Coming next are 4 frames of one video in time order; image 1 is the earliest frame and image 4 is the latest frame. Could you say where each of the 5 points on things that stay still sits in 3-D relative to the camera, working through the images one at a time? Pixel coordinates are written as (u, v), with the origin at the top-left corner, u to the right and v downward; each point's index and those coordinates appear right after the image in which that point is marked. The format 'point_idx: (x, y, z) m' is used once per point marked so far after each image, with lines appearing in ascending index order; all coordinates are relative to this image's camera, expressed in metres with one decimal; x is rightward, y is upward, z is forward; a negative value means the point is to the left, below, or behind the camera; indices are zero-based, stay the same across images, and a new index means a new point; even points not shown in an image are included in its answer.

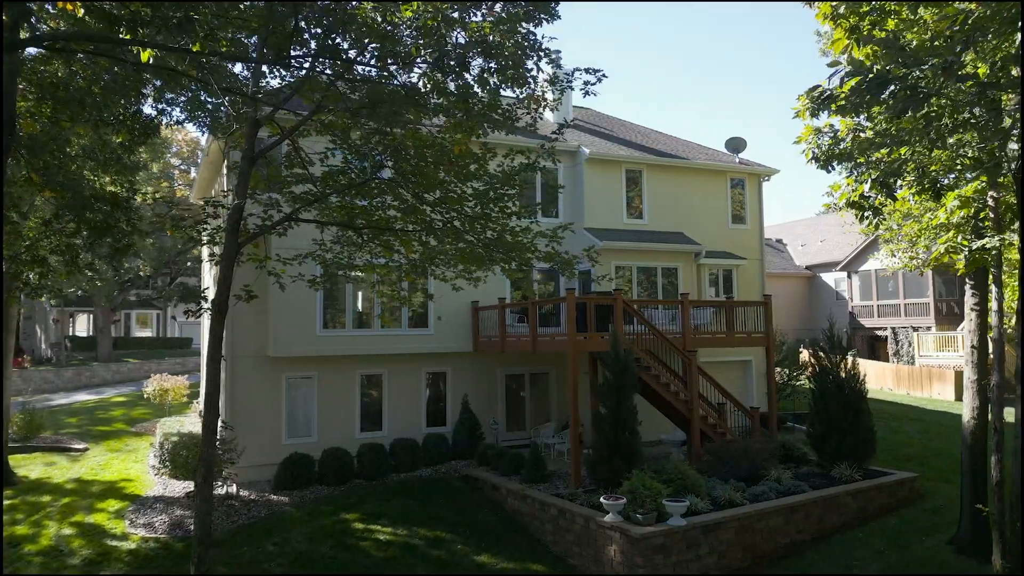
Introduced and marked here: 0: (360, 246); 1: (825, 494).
0: (-2.3, +0.6, +10.0) m
1: (+5.7, -3.7, +12.3) m
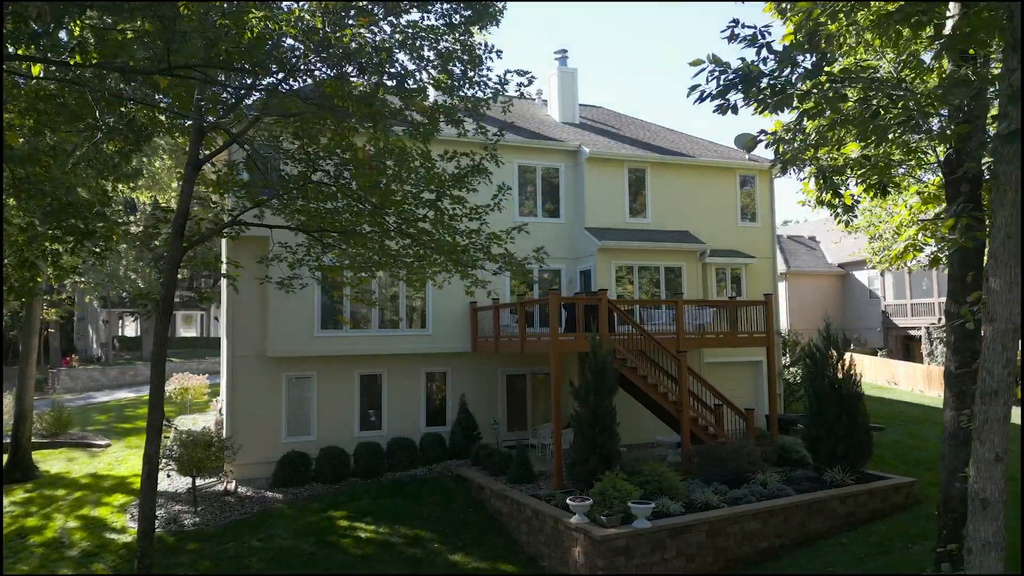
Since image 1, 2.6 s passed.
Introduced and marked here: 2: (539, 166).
0: (-2.8, +0.6, +10.2) m
1: (+5.2, -3.7, +12.0) m
2: (+0.8, +3.5, +19.9) m
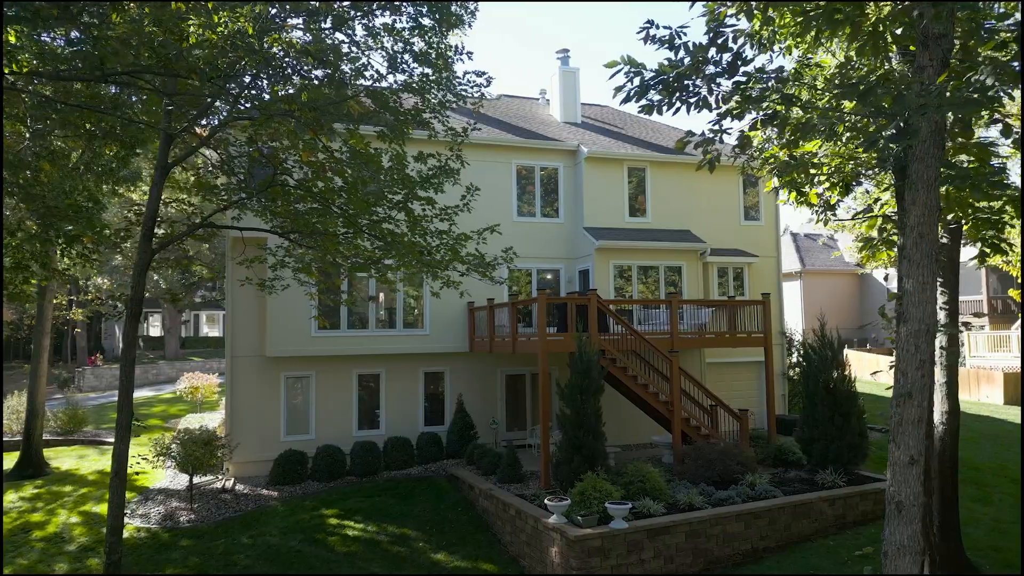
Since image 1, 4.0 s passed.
0: (-3.2, +0.6, +10.3) m
1: (+5.0, -3.7, +11.9) m
2: (+0.8, +3.5, +19.9) m
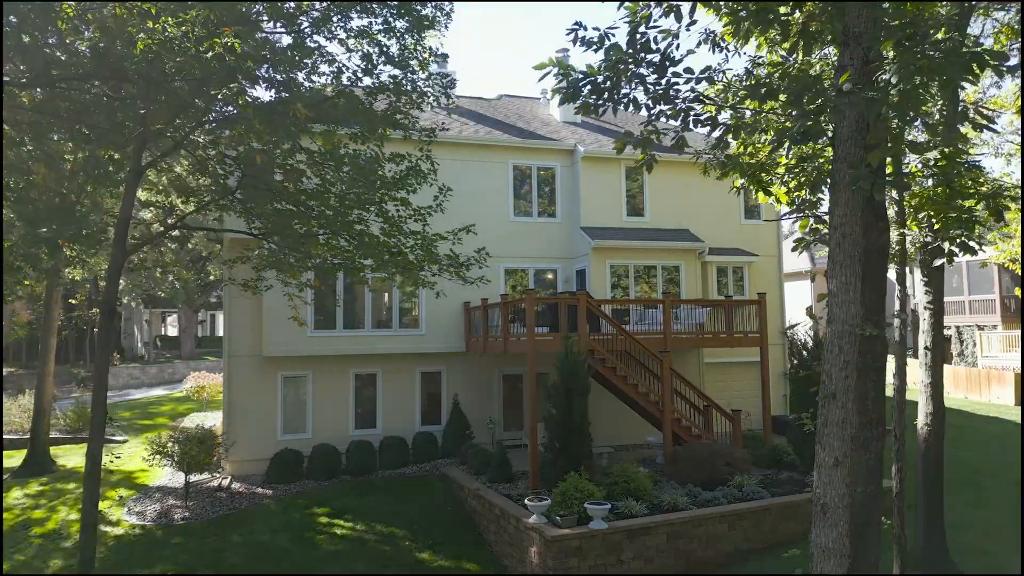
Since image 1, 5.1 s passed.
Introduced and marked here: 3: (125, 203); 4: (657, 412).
0: (-3.5, +0.5, +10.4) m
1: (+4.7, -3.7, +11.8) m
2: (+0.7, +3.5, +19.9) m
3: (-4.6, +1.0, +8.2) m
4: (+3.2, -2.7, +14.9) m
